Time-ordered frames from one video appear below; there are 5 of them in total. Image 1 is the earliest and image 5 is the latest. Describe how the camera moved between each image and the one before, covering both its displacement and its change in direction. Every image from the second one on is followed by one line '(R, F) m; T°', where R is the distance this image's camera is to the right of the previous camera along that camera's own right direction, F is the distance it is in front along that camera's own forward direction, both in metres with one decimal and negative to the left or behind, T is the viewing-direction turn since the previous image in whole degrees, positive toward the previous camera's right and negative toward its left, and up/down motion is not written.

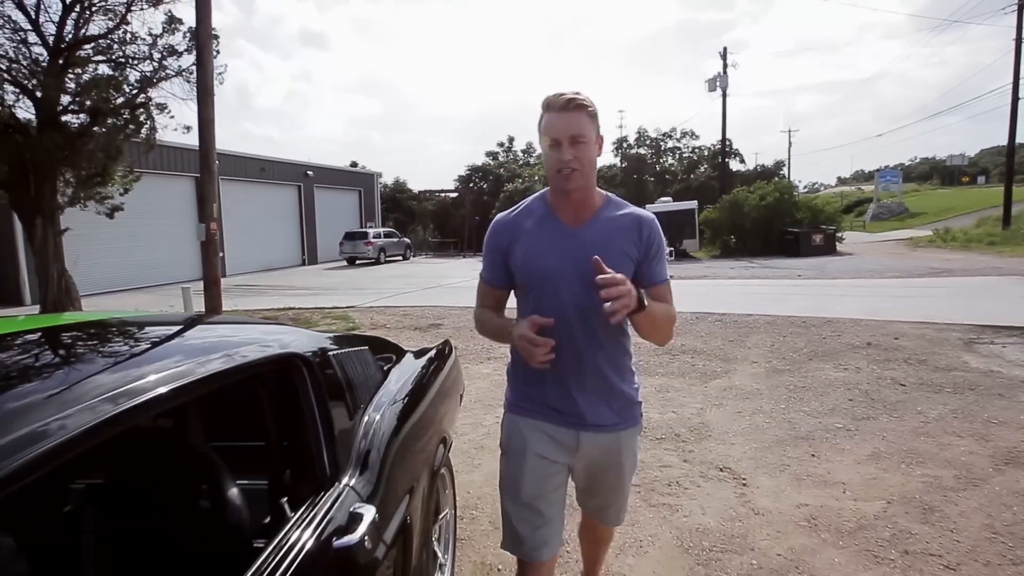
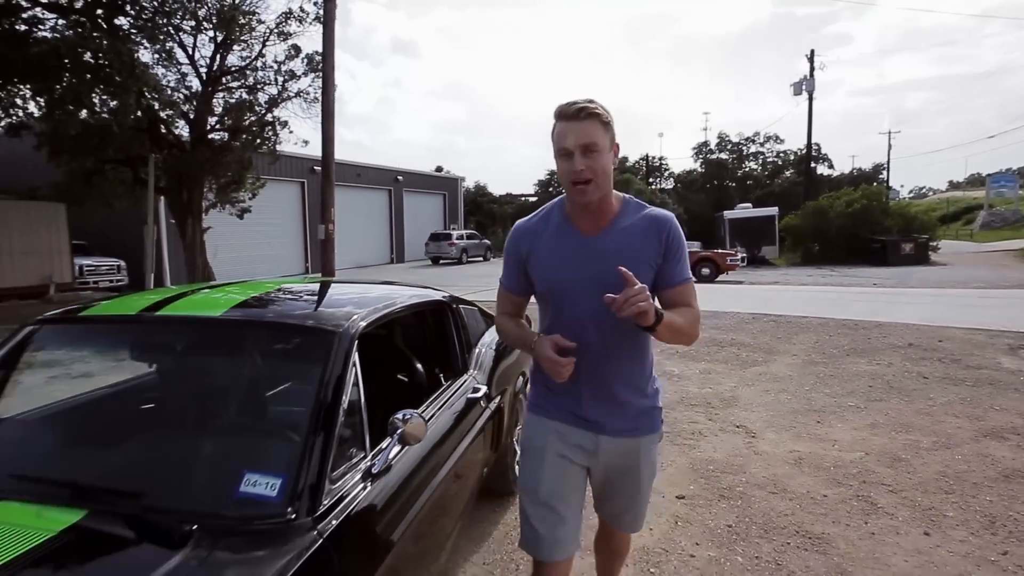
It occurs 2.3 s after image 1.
(+0.1, -1.1) m; -7°
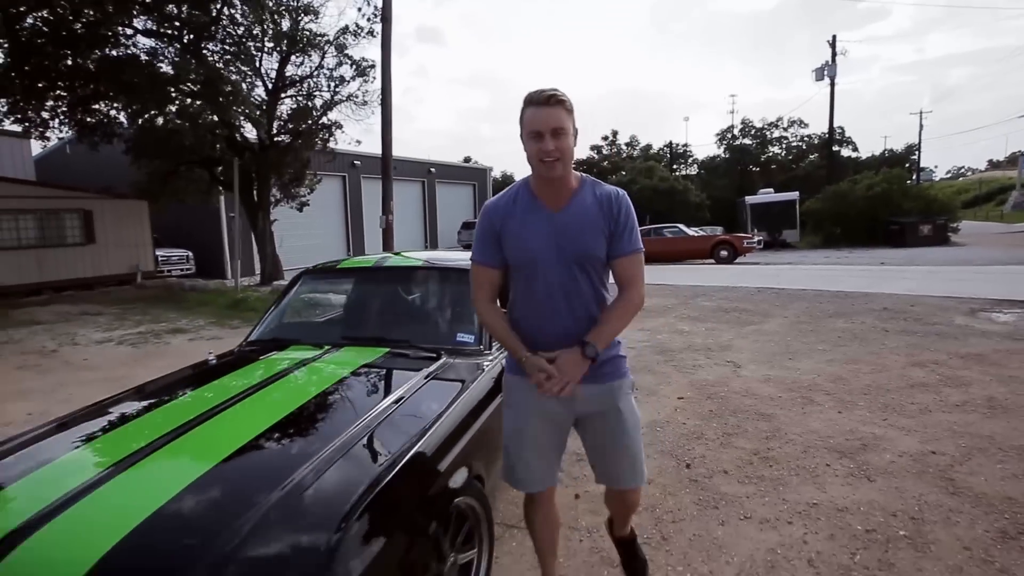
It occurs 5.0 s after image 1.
(-0.2, -1.6) m; -2°
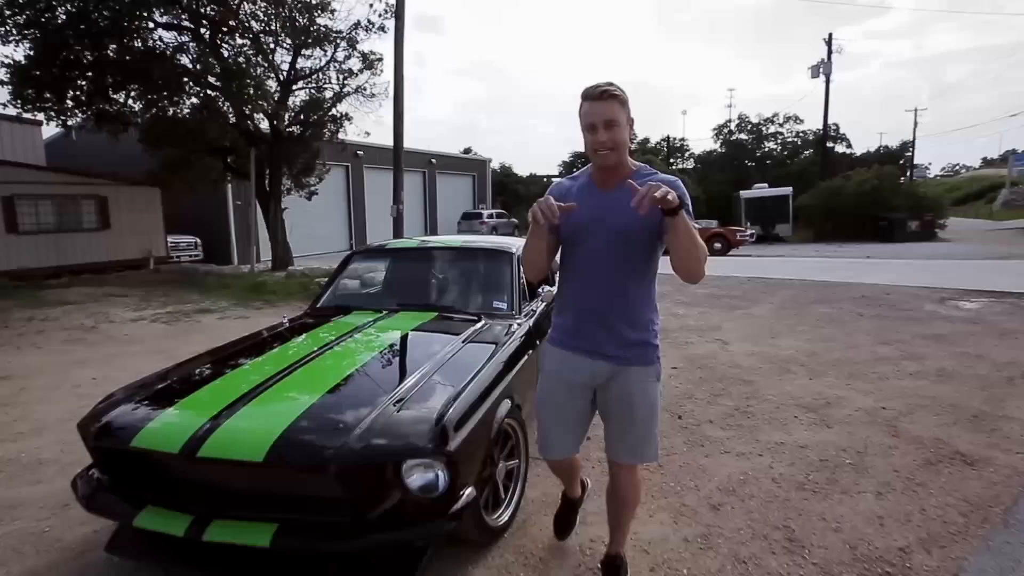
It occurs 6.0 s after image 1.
(-0.2, -0.7) m; 0°
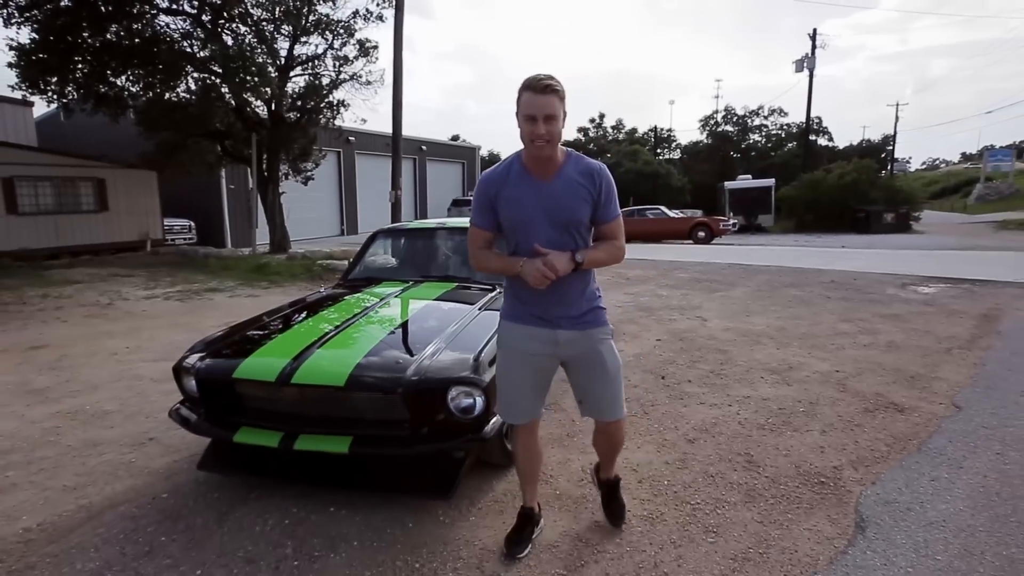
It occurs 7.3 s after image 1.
(-0.2, -0.6) m; +1°
